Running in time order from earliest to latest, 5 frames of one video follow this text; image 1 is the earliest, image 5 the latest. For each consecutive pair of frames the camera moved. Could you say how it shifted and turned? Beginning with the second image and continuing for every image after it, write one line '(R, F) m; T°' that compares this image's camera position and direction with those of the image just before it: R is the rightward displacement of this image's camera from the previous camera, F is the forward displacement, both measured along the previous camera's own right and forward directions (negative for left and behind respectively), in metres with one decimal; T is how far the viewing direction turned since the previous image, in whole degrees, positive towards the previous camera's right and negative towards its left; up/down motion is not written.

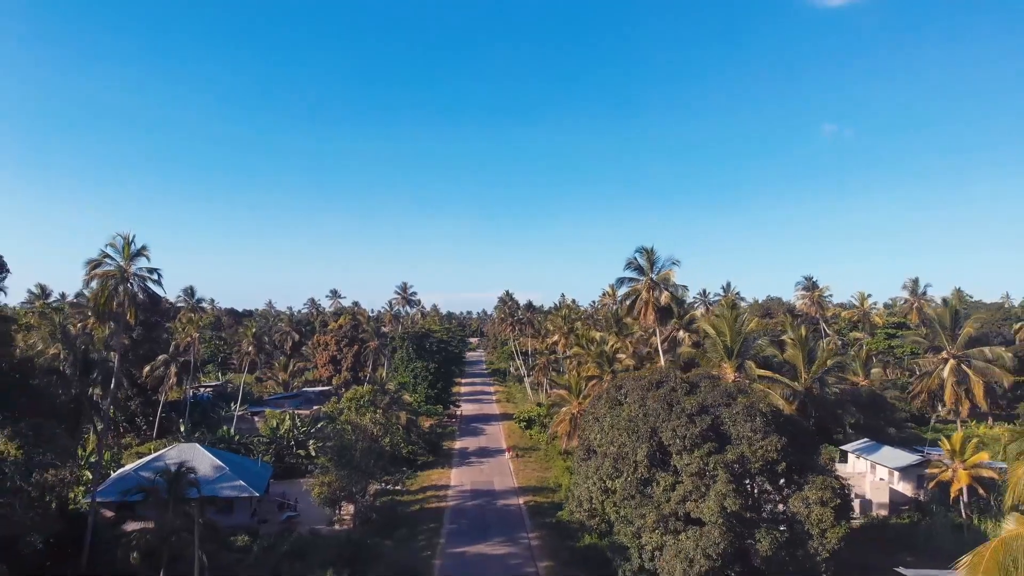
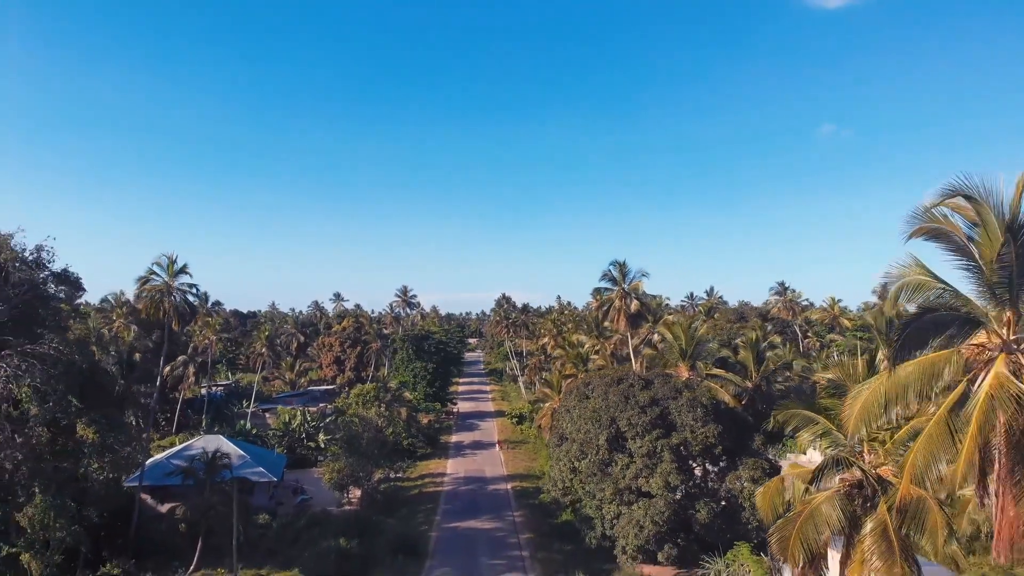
(+0.6, -3.2) m; 0°
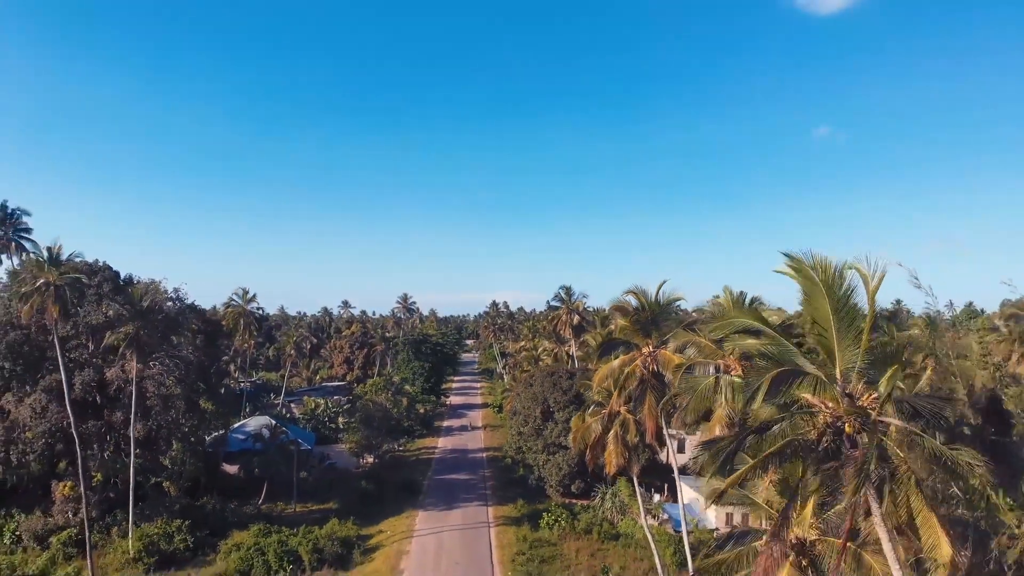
(+1.8, -9.6) m; 0°
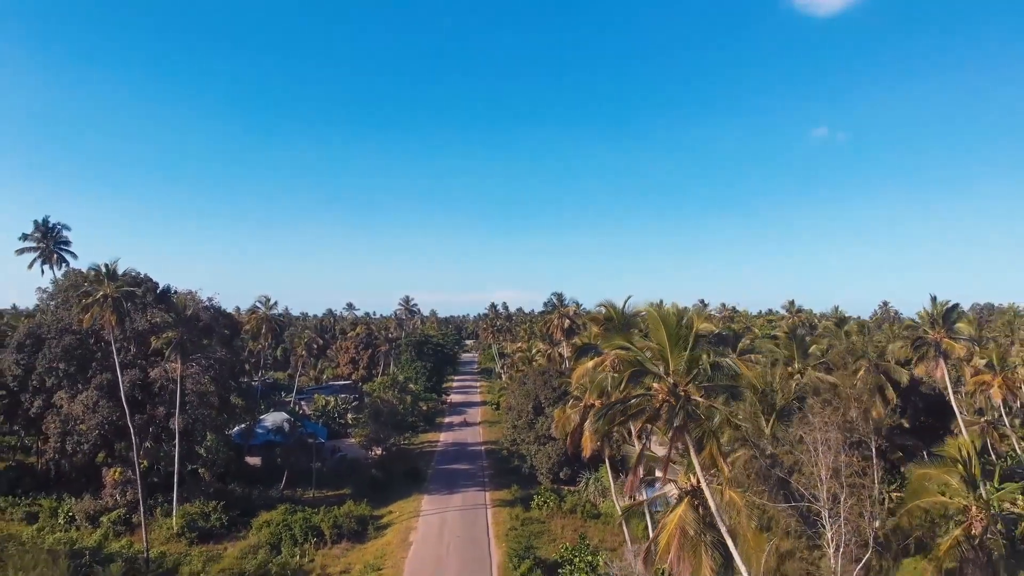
(+0.3, -3.4) m; 0°
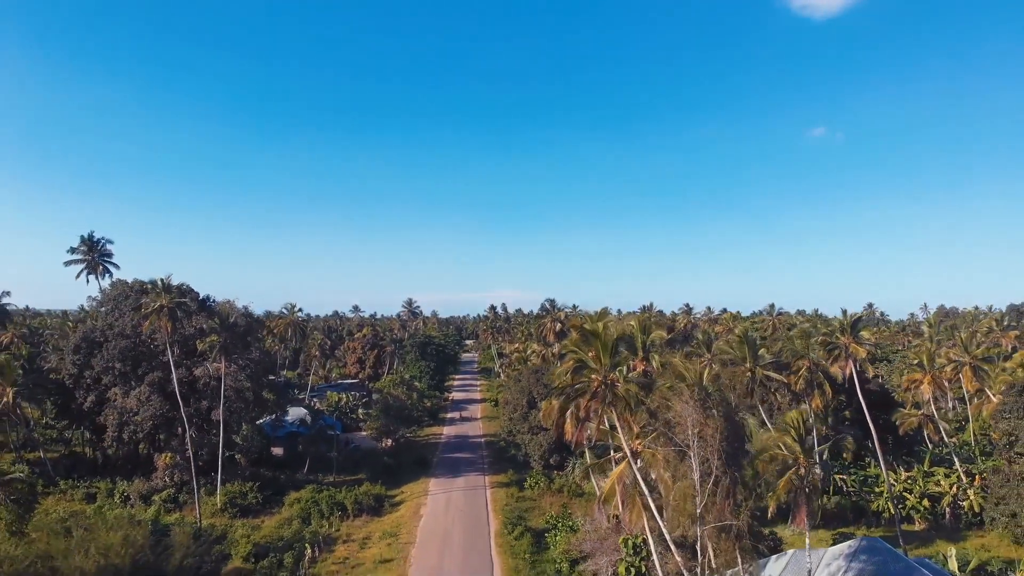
(+0.2, -4.4) m; 0°
